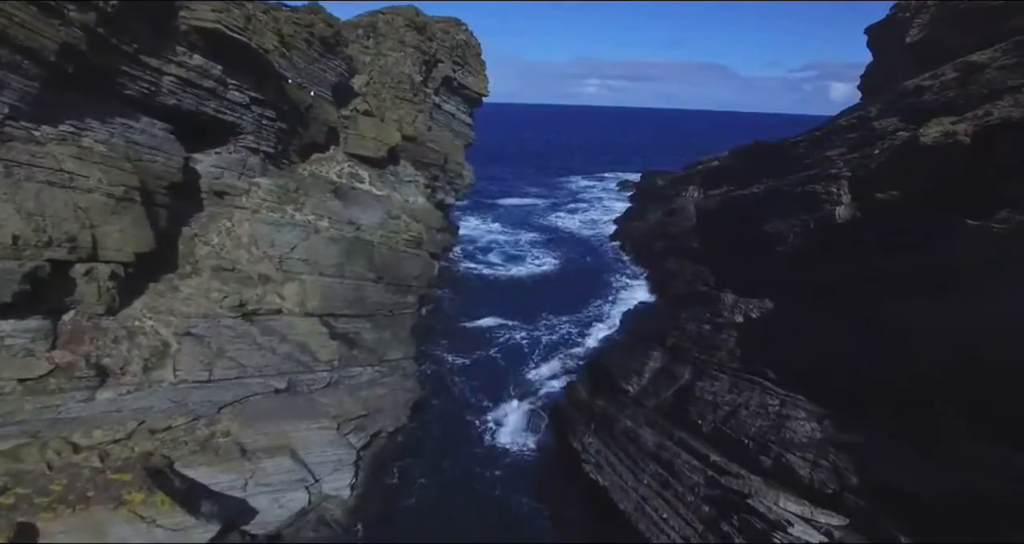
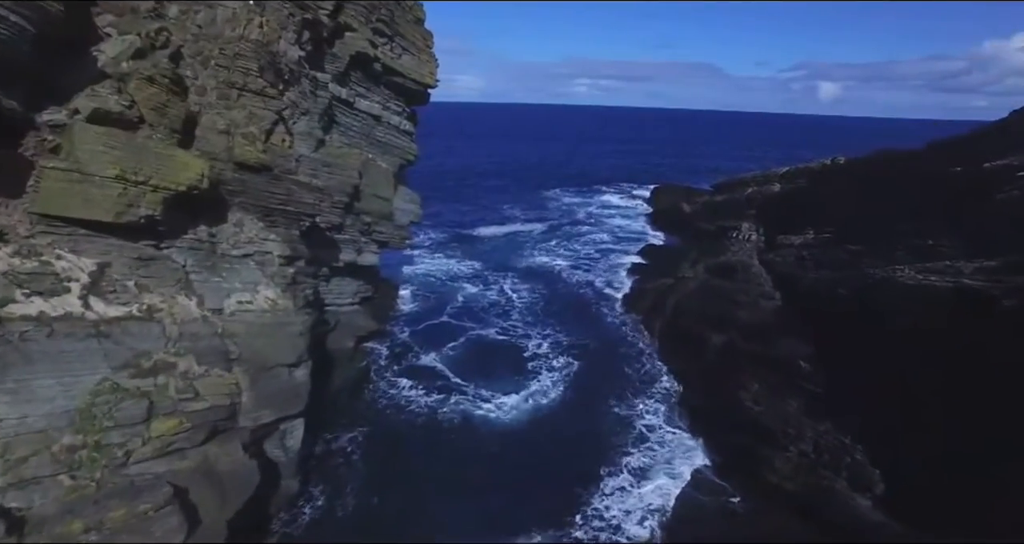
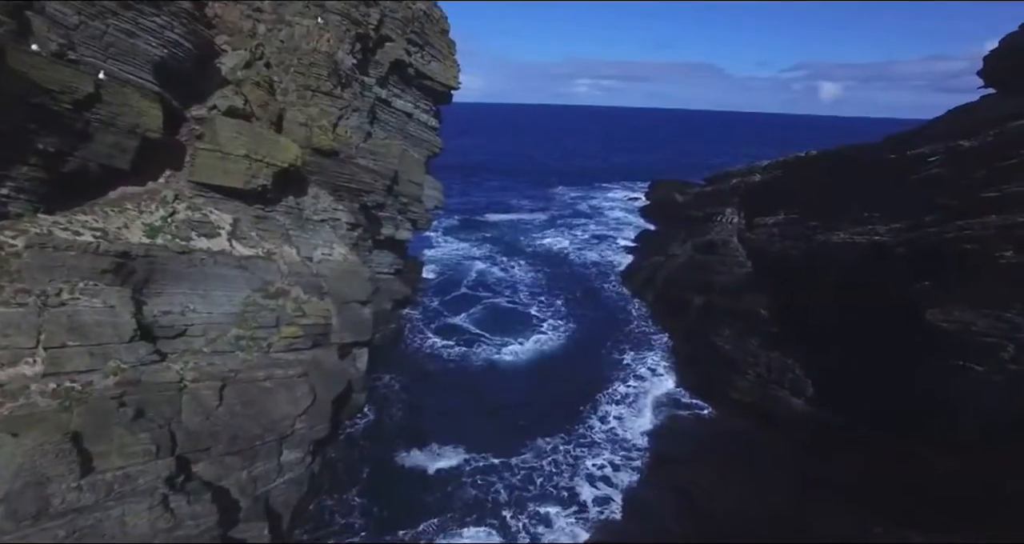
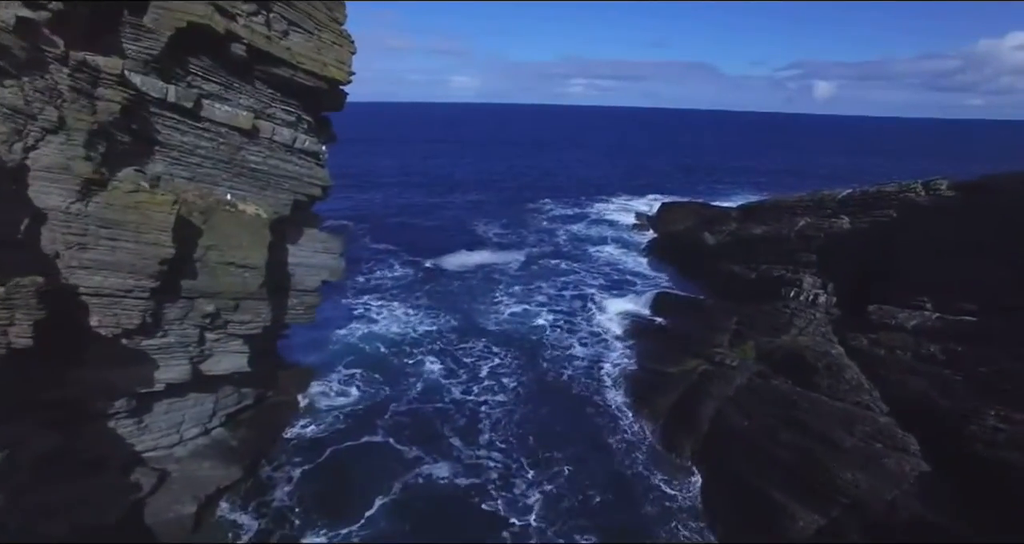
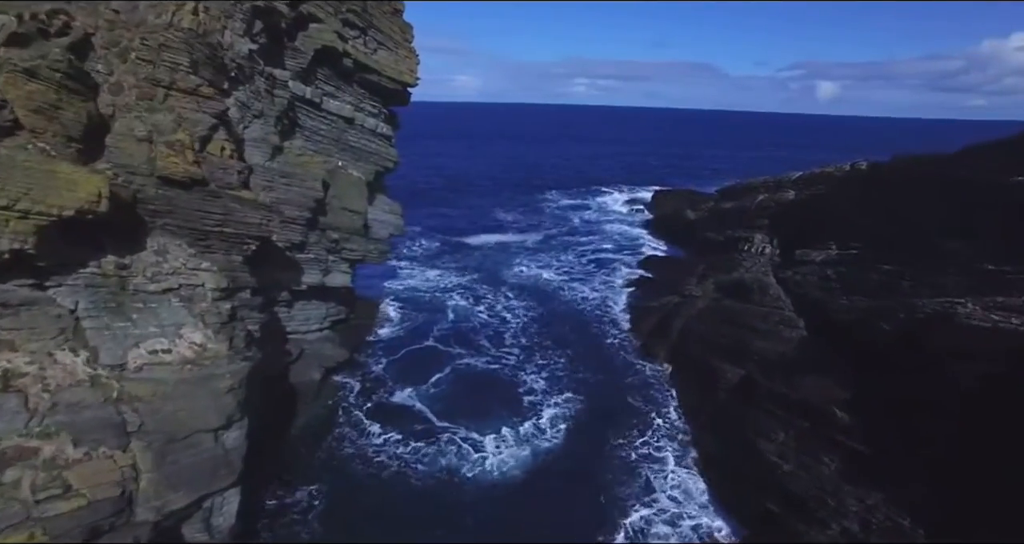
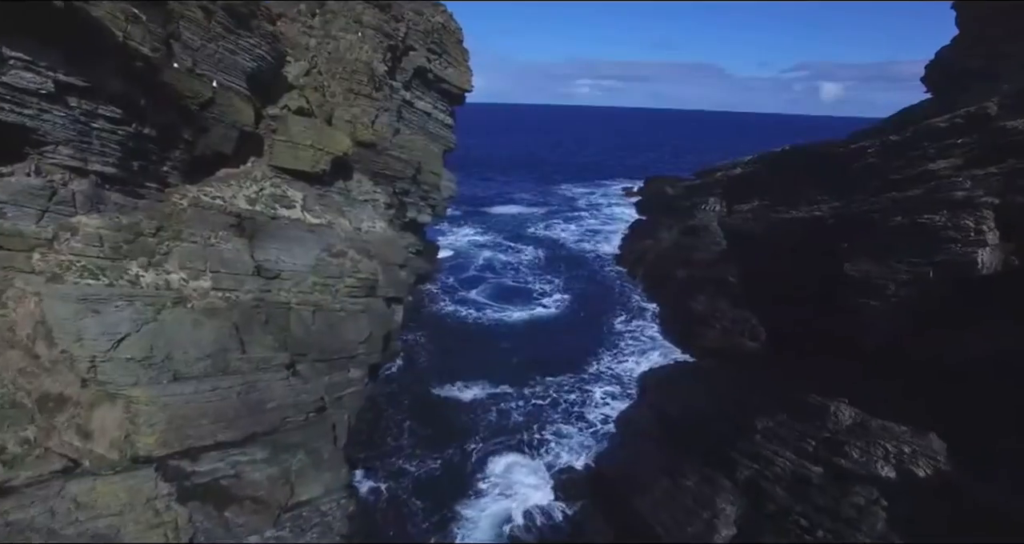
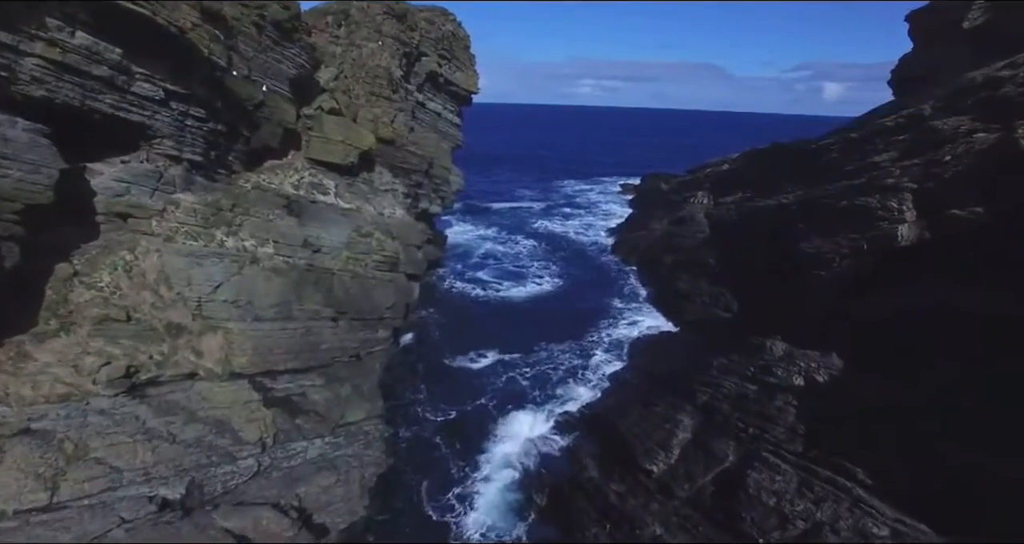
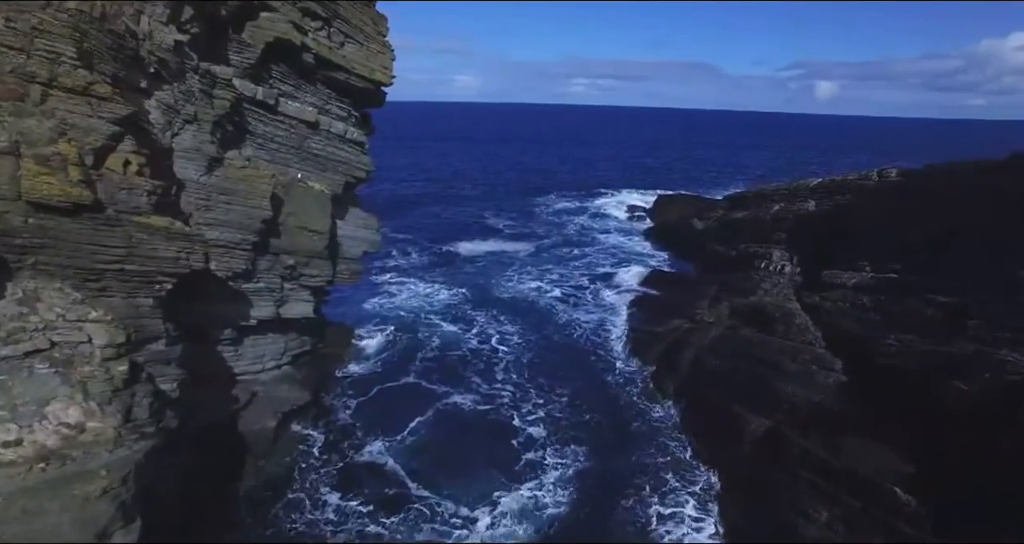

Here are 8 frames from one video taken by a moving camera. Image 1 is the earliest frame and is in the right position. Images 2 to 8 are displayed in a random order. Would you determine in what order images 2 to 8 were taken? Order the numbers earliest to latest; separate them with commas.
7, 6, 3, 2, 5, 8, 4
